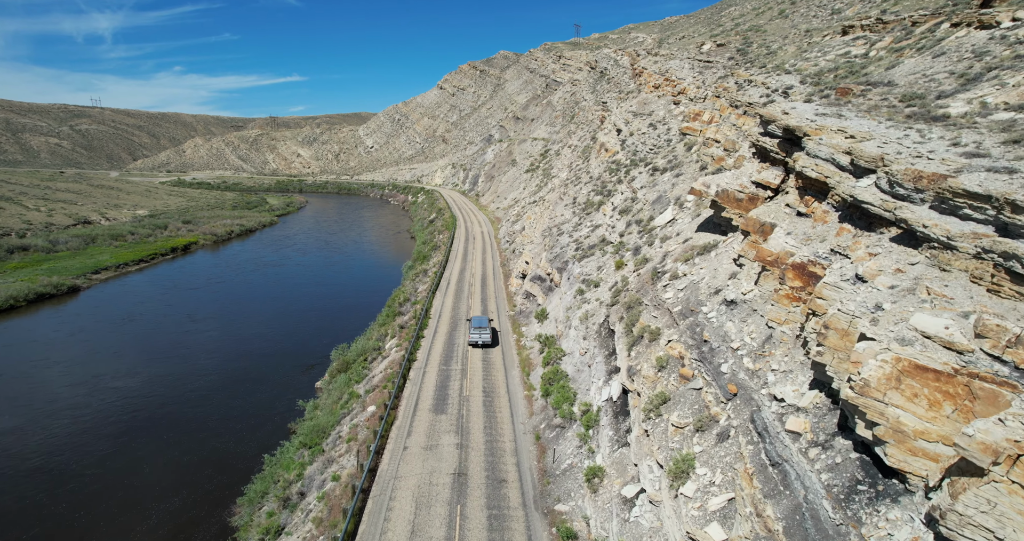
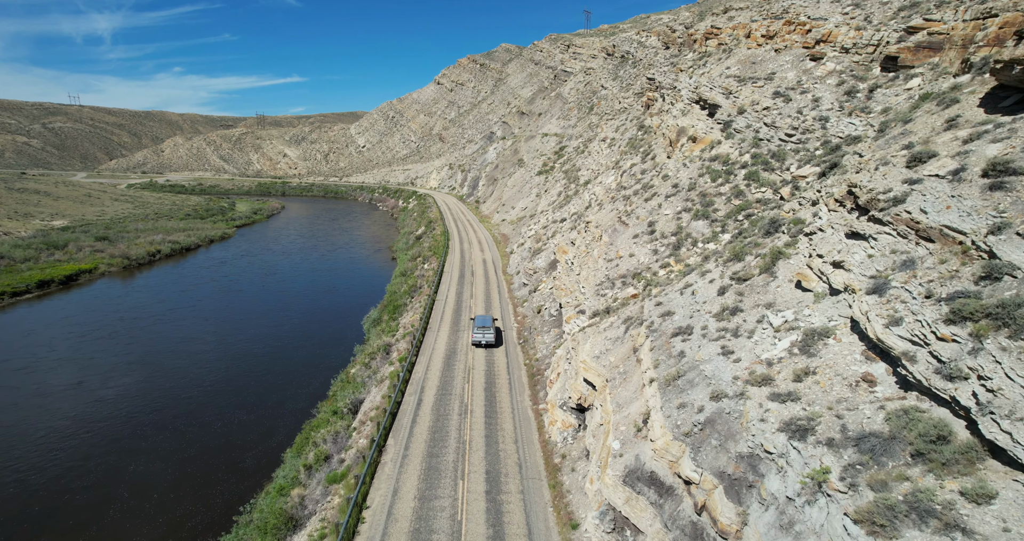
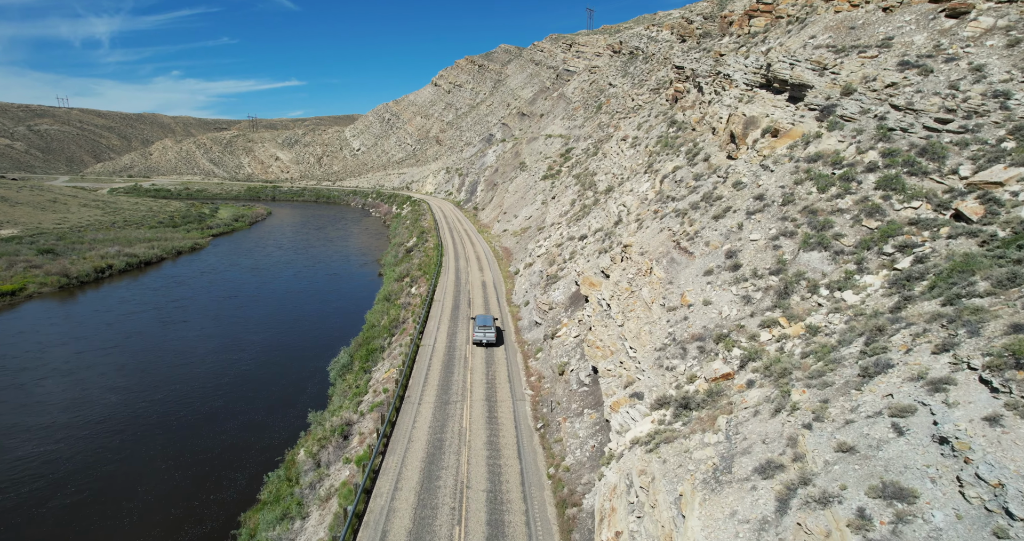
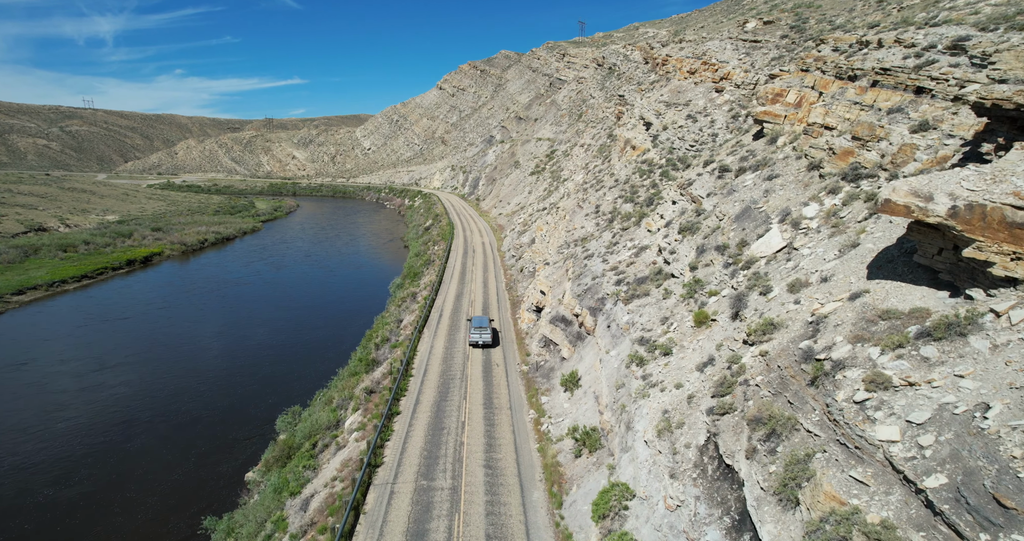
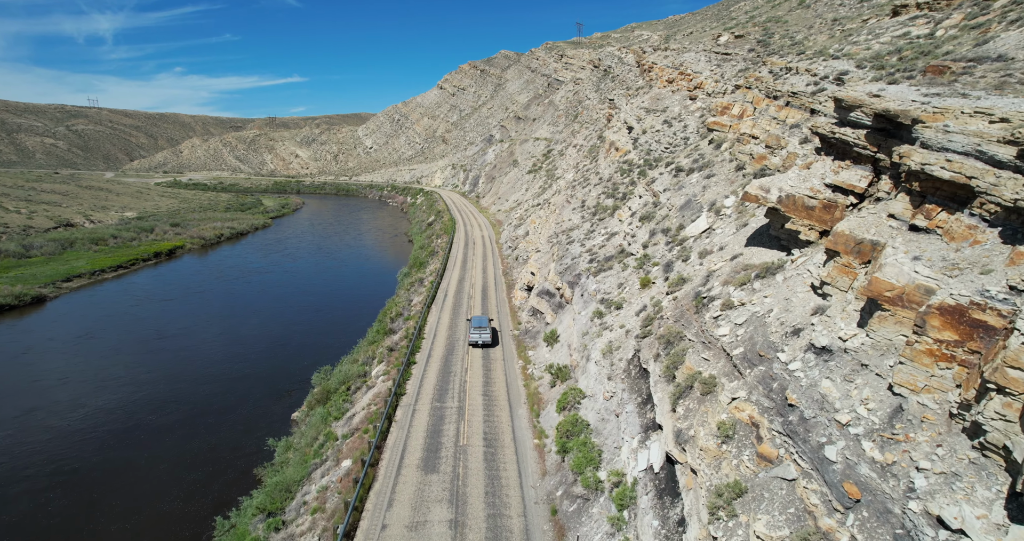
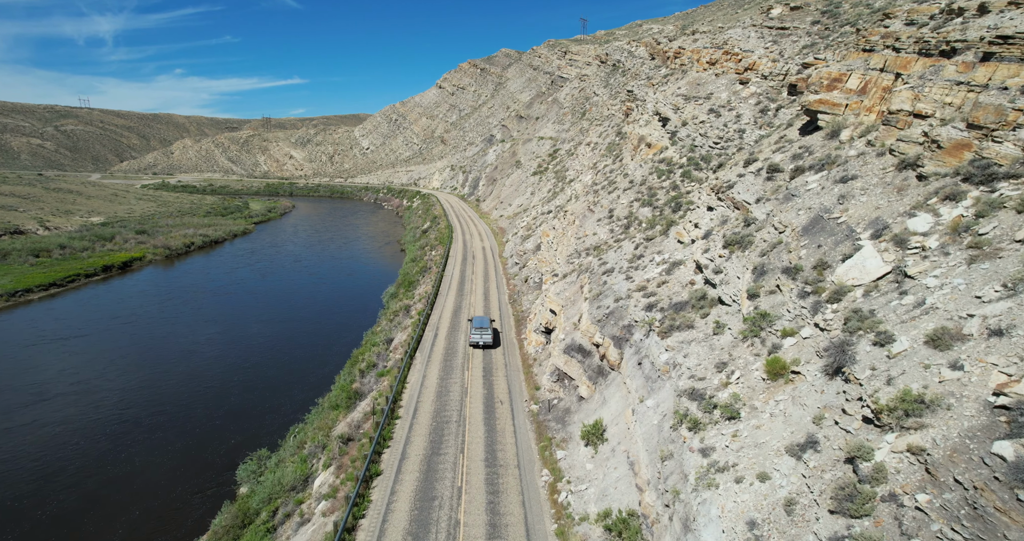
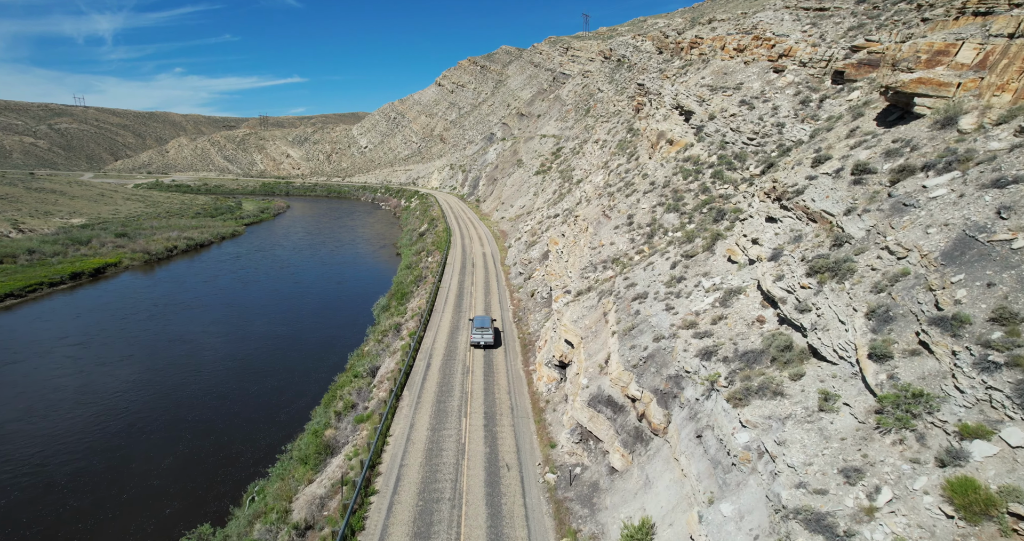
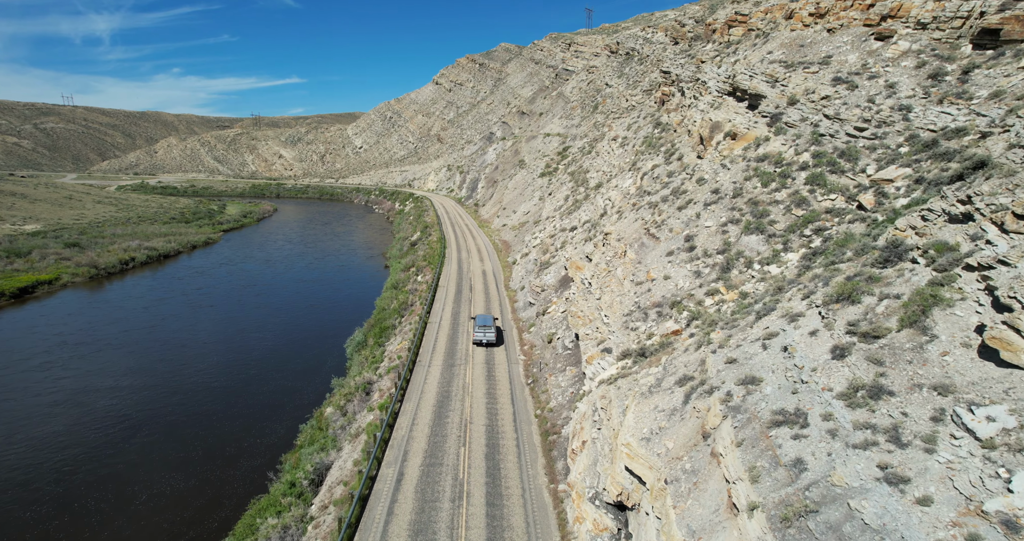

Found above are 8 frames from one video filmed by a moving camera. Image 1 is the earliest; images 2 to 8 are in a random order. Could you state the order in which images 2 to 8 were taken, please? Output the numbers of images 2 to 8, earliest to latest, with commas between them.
5, 4, 6, 7, 2, 8, 3
